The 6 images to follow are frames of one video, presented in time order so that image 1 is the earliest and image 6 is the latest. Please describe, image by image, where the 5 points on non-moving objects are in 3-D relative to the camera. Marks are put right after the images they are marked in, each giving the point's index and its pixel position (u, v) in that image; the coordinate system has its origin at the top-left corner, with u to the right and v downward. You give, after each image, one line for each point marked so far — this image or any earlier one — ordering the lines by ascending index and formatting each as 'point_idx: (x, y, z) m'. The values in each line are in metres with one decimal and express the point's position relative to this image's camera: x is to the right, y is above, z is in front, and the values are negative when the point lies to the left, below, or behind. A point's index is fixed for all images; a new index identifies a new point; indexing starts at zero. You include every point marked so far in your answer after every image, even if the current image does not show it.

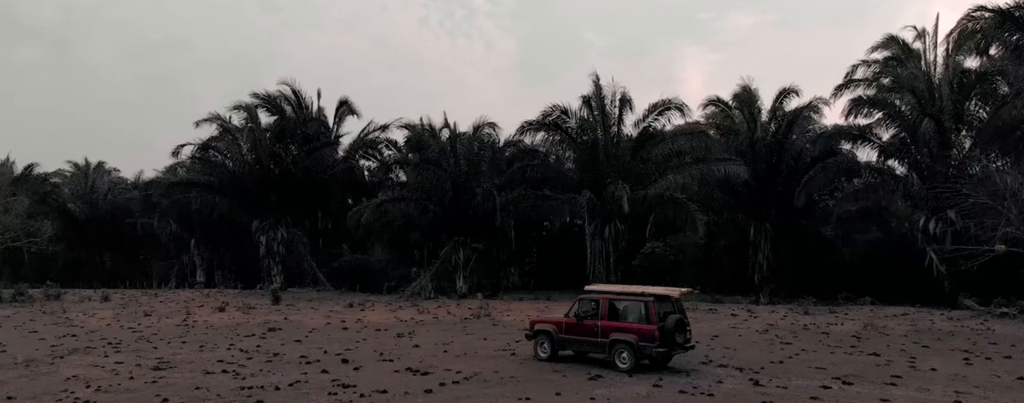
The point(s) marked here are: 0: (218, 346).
0: (-5.5, -2.7, +13.5) m
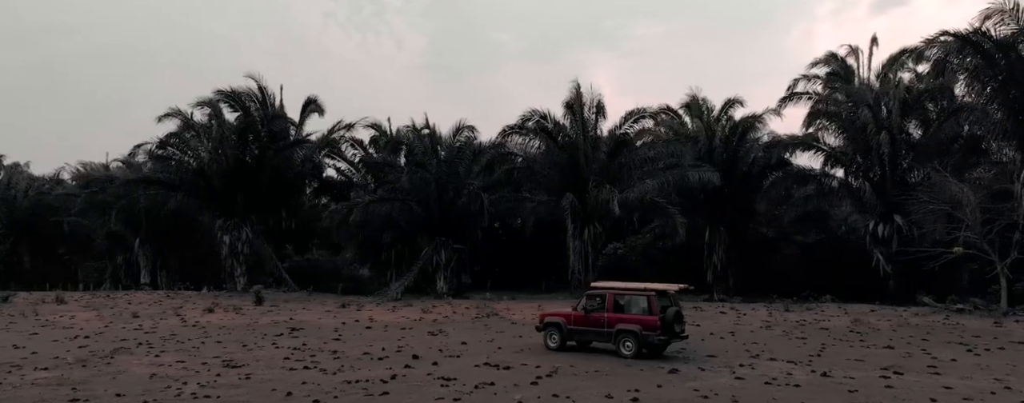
0: (-4.7, -2.7, +13.5) m
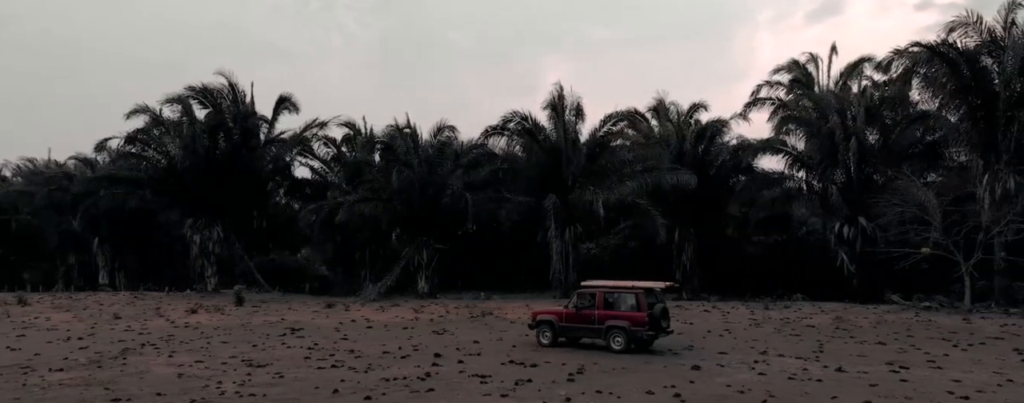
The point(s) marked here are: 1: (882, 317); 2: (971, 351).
0: (-4.5, -2.7, +13.4) m
1: (+9.9, -3.1, +19.2) m
2: (+8.2, -2.7, +12.9) m
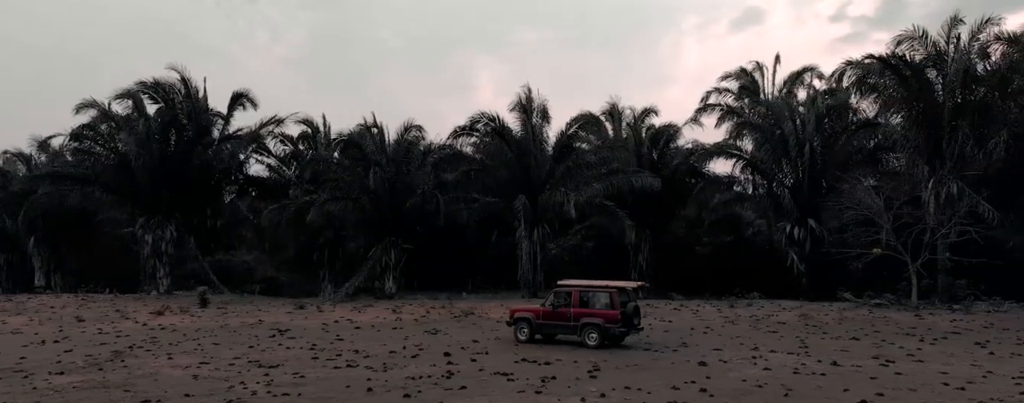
0: (-4.6, -2.6, +13.2) m
1: (+9.3, -3.2, +20.2) m
2: (+8.2, -2.7, +13.8) m
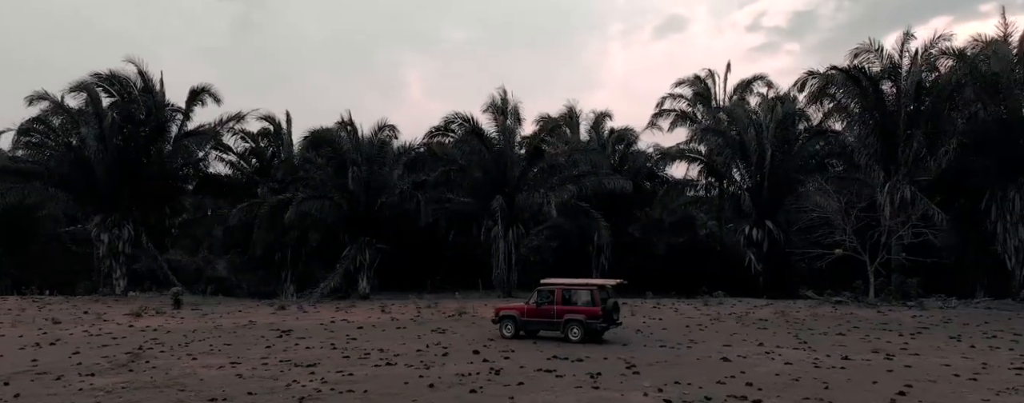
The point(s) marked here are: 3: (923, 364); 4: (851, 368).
0: (-4.3, -2.6, +13.1) m
1: (+8.9, -3.3, +21.3) m
2: (+8.4, -2.8, +14.8) m
3: (+6.2, -2.5, +11.0) m
4: (+4.9, -2.4, +10.5) m
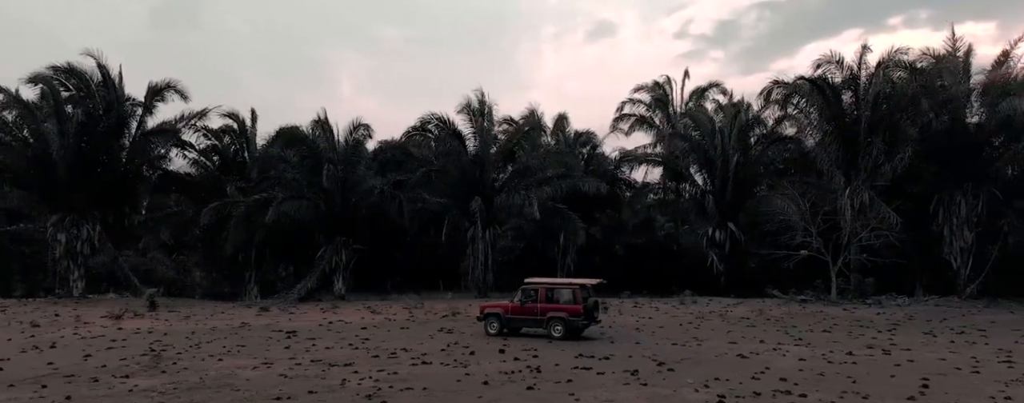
0: (-4.0, -2.6, +13.1) m
1: (+8.5, -3.4, +22.3) m
2: (+8.5, -2.9, +15.7) m
3: (+6.6, -2.5, +11.8) m
4: (+5.4, -2.5, +11.2) m
